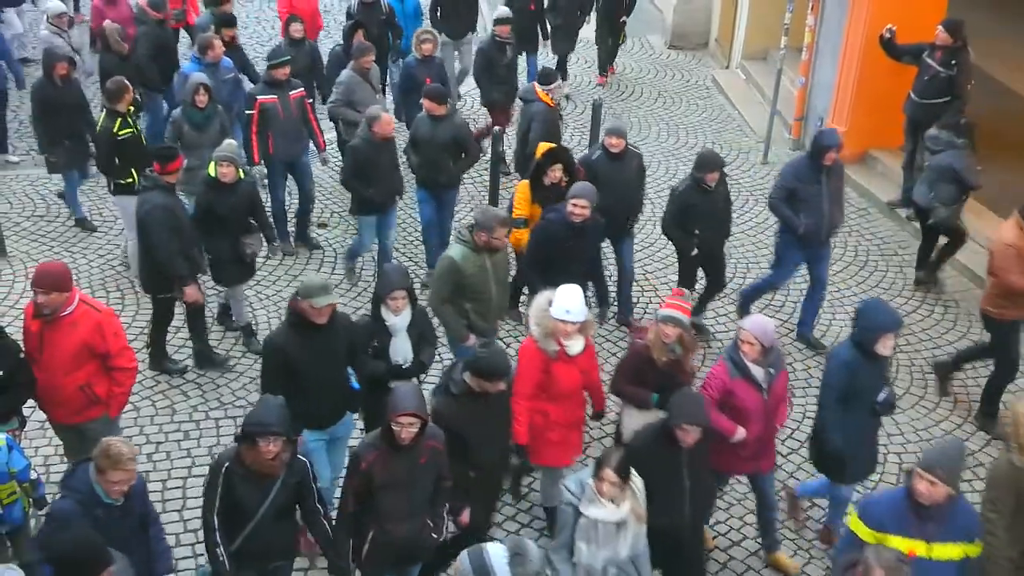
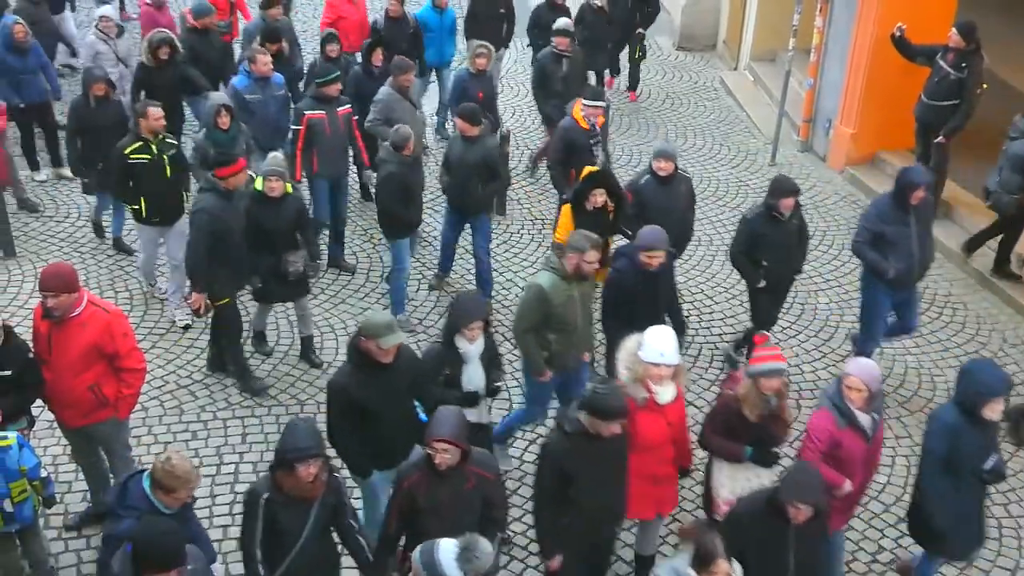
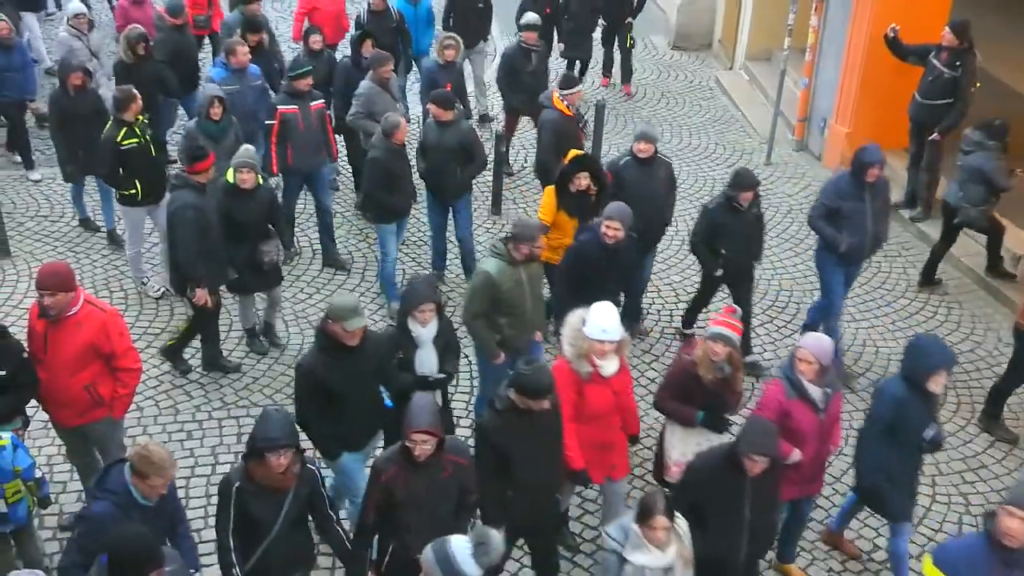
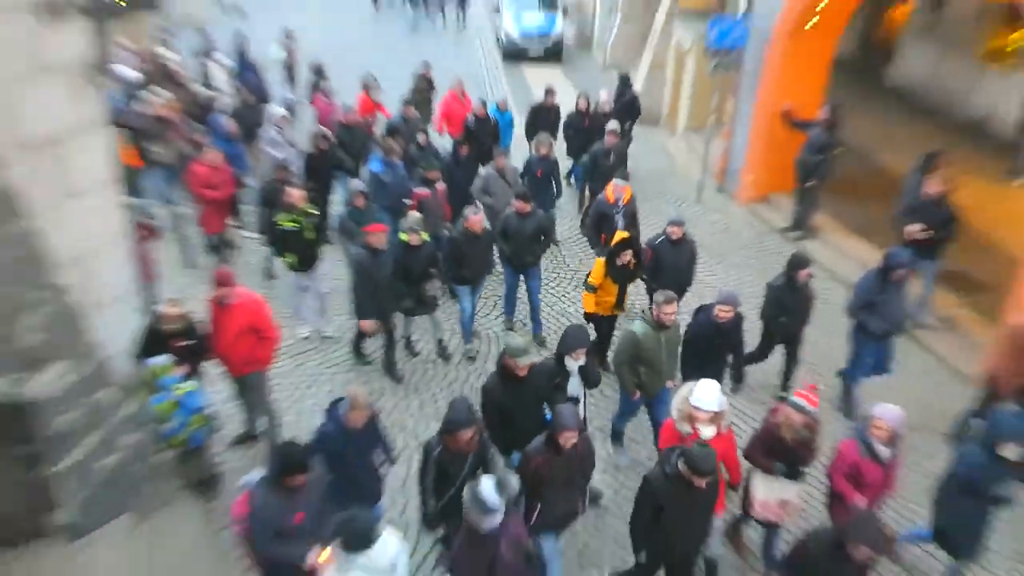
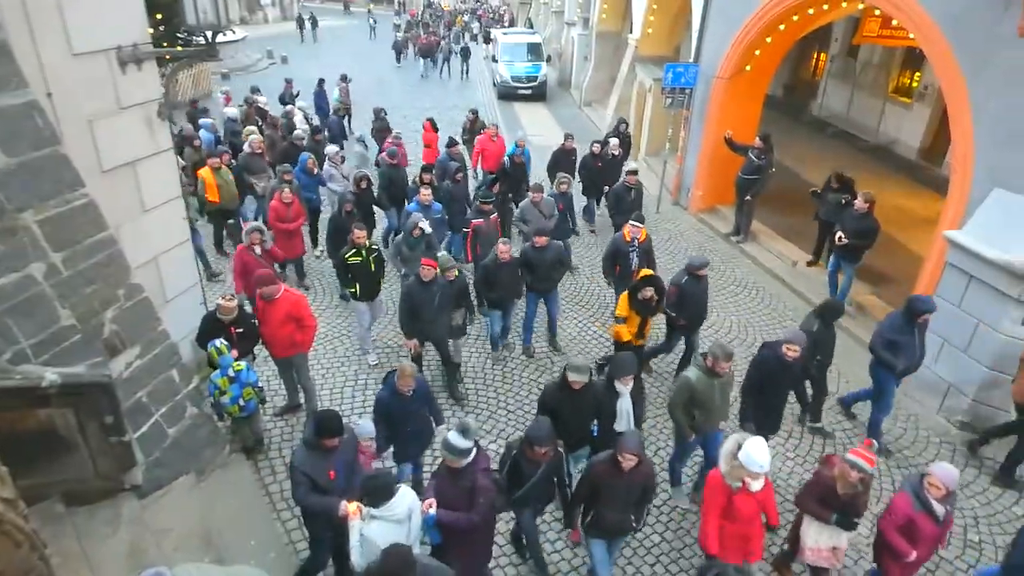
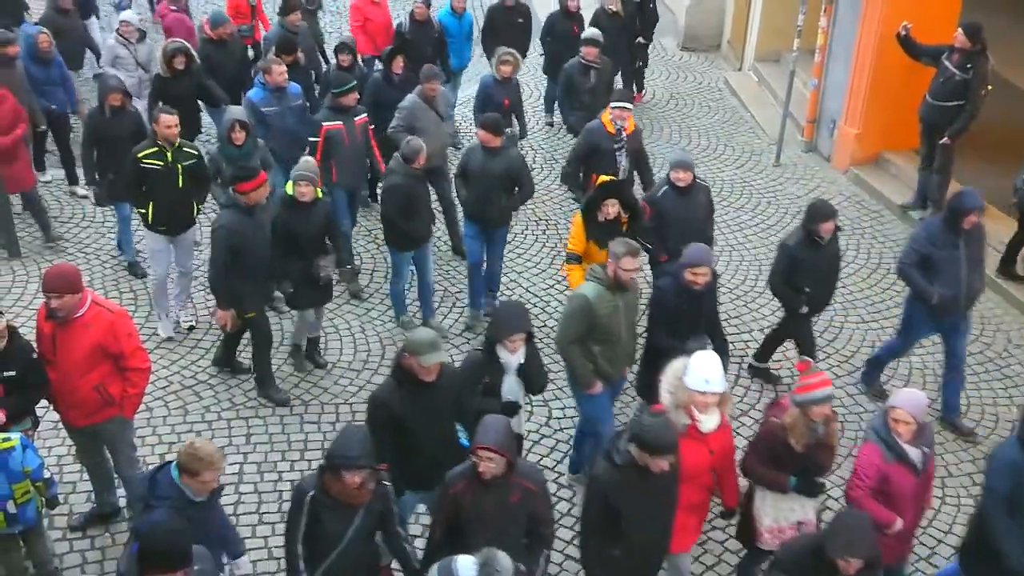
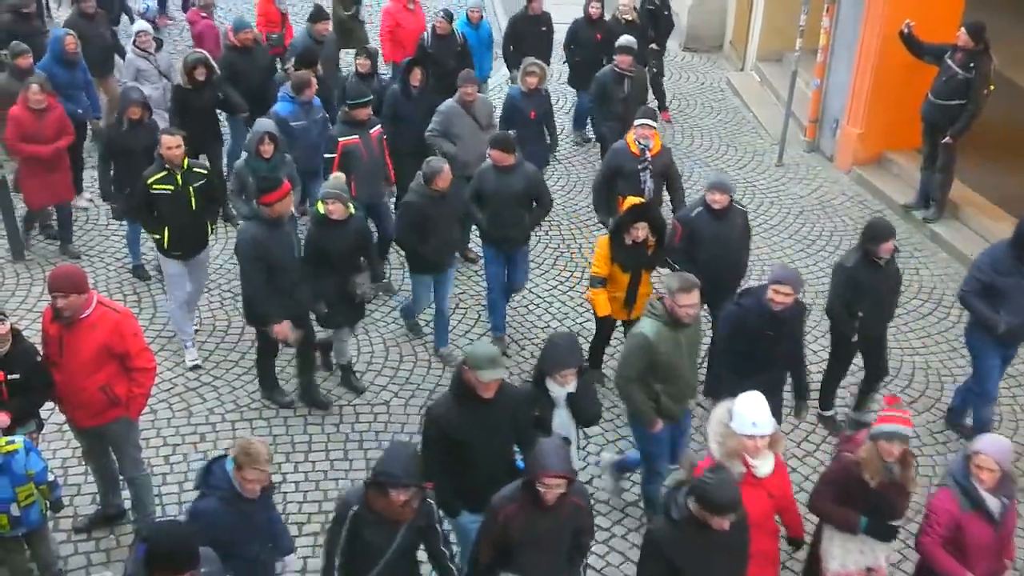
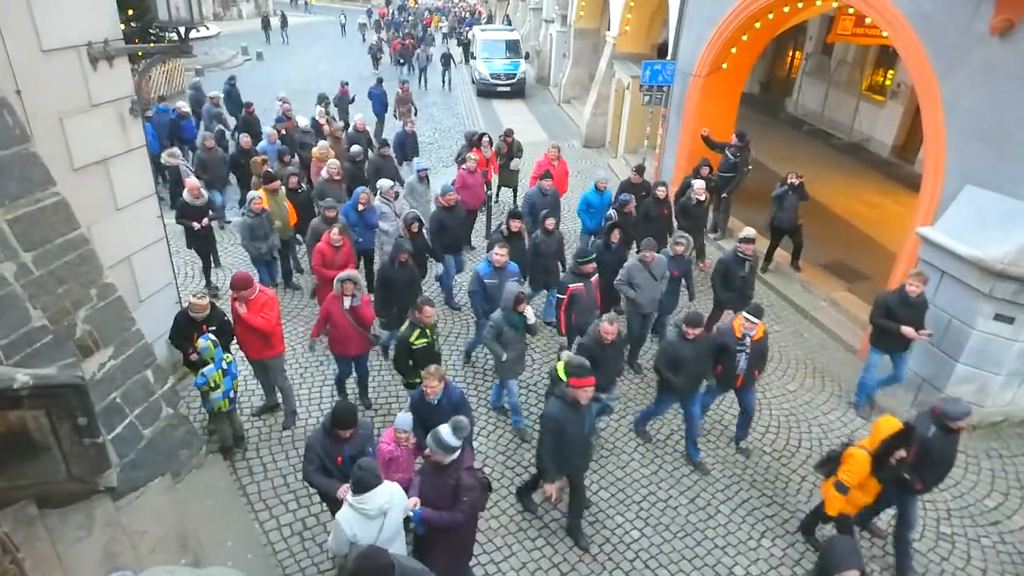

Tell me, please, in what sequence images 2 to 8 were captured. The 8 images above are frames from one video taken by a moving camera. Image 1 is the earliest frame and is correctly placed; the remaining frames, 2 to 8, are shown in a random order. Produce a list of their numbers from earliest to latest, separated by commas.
3, 2, 6, 7, 4, 5, 8
